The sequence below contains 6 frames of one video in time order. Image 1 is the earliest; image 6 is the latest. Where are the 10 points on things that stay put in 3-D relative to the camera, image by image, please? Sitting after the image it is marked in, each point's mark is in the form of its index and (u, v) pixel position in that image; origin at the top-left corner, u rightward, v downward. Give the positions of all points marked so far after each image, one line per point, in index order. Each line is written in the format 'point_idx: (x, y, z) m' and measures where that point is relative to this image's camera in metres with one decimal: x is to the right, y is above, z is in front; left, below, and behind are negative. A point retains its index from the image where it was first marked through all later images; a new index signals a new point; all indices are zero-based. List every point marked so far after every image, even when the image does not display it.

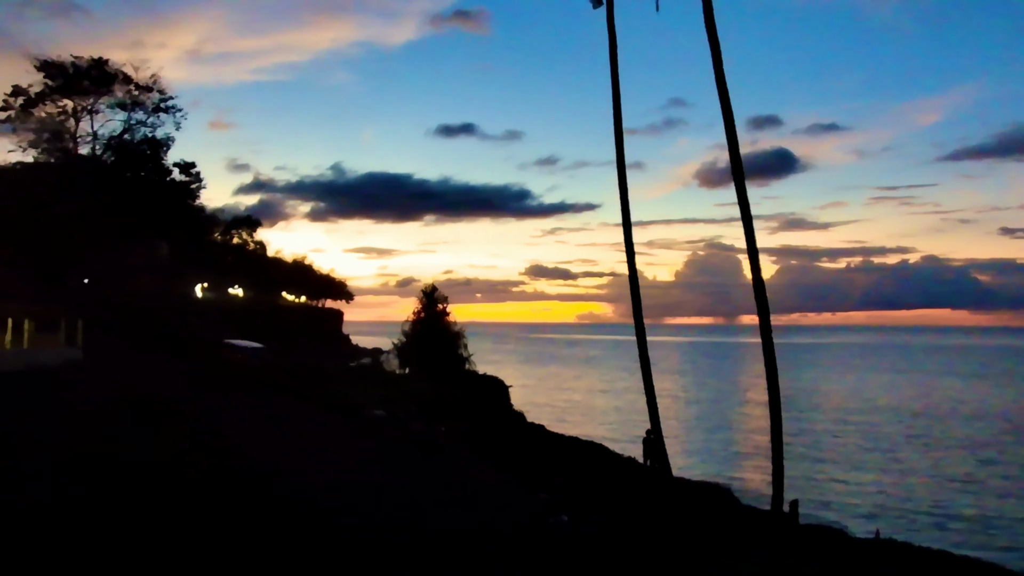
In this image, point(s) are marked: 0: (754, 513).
0: (+3.7, -3.7, +13.2) m
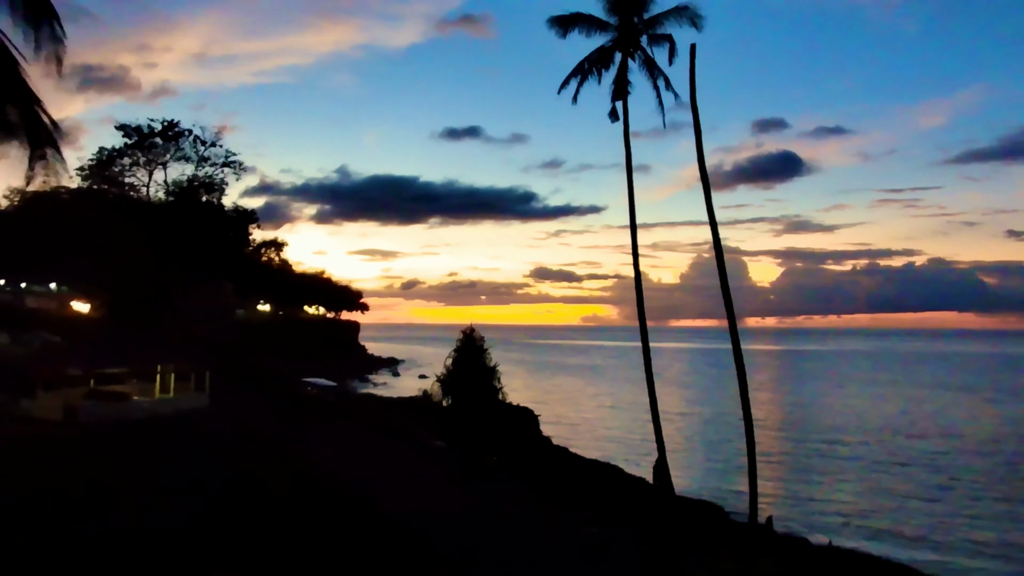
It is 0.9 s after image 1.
0: (+4.3, -4.6, +16.0) m
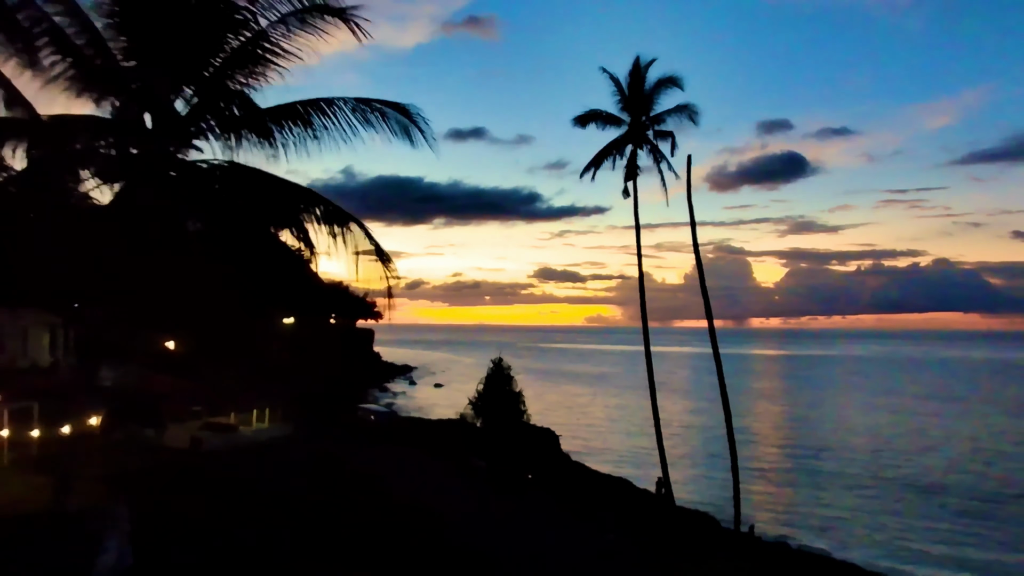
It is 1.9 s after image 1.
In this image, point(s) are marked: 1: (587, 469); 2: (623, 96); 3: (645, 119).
0: (+4.8, -5.5, +18.8) m
1: (+1.8, -4.3, +20.1) m
2: (+2.2, +3.7, +16.4) m
3: (+2.5, +3.2, +15.9) m
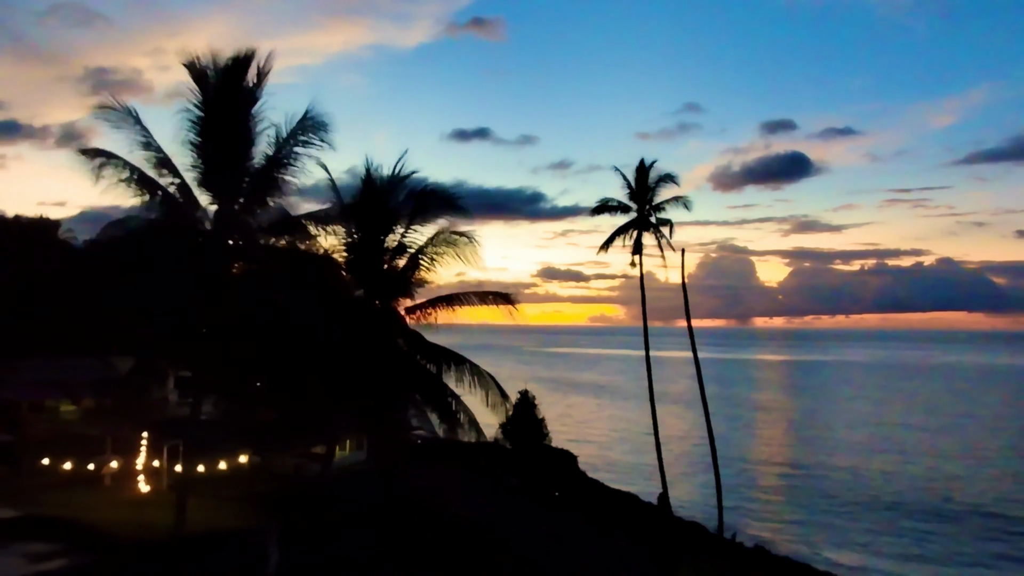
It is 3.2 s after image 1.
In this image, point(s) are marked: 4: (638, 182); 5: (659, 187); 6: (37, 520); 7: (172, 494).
0: (+5.6, -6.8, +22.8) m
1: (+2.5, -5.6, +24.1) m
2: (+2.9, +2.4, +20.3) m
3: (+3.2, +1.9, +19.9) m
4: (+3.0, +2.5, +20.1) m
5: (+3.5, +2.4, +19.9) m
6: (-7.6, -3.8, +13.7) m
7: (-5.9, -3.8, +15.1) m
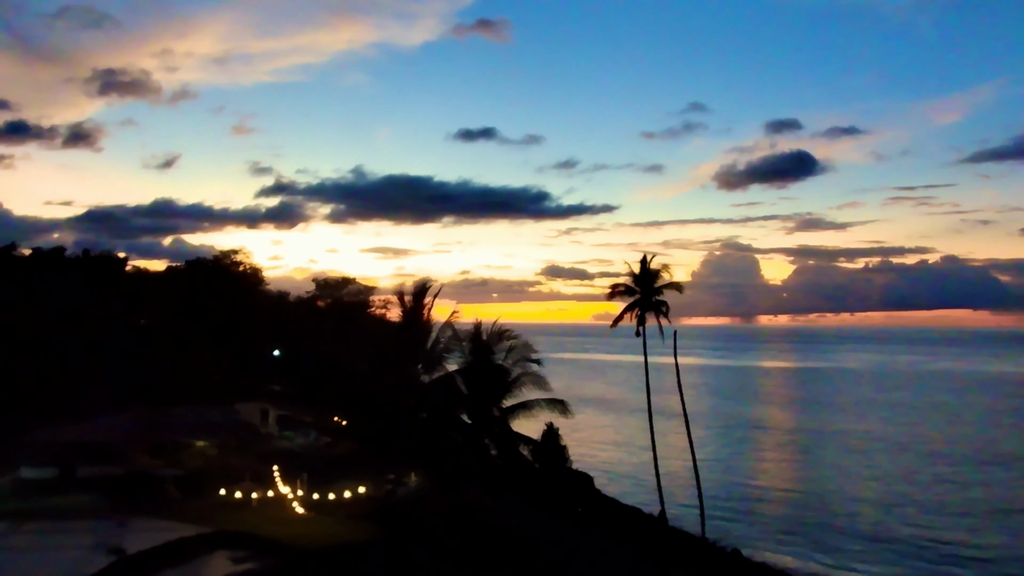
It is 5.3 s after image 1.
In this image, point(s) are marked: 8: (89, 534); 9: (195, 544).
0: (+6.6, -8.8, +28.9) m
1: (+3.5, -7.6, +30.2) m
2: (+3.9, +0.4, +26.5) m
3: (+4.2, -0.2, +26.0) m
4: (+4.0, +0.5, +26.3) m
5: (+4.5, +0.4, +26.1) m
6: (-6.6, -5.8, +19.9) m
7: (-4.9, -5.8, +21.3) m
8: (-9.5, -5.6, +19.1) m
9: (-7.2, -5.8, +19.3) m
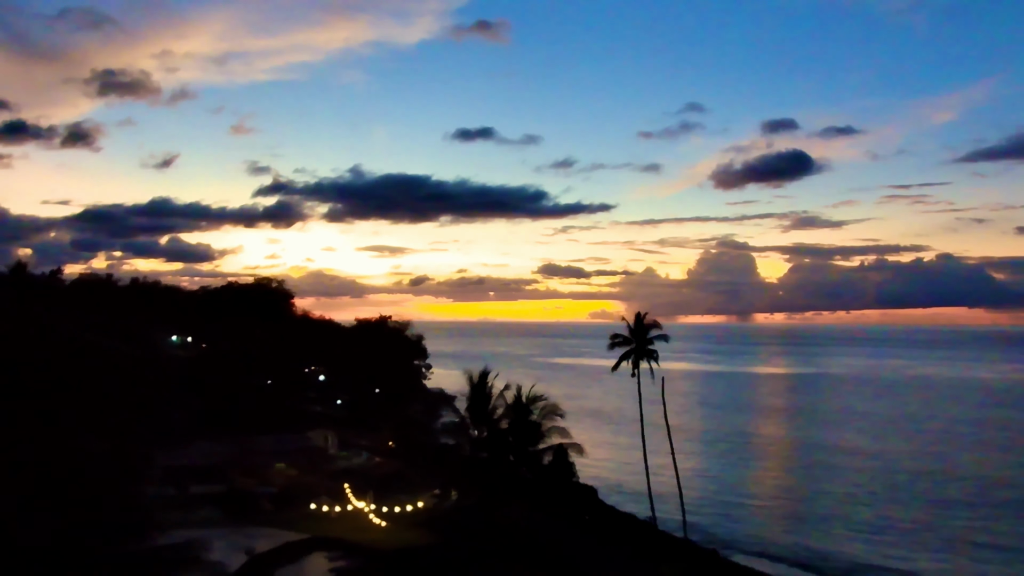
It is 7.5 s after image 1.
0: (+7.3, -10.8, +35.3) m
1: (+4.3, -9.6, +36.6) m
2: (+4.7, -1.6, +32.8) m
3: (+5.0, -2.1, +32.4) m
4: (+4.8, -1.5, +32.6) m
5: (+5.3, -1.6, +32.4) m
6: (-5.8, -7.8, +26.2) m
7: (-4.1, -7.8, +27.6) m
8: (-8.7, -7.6, +25.4) m
9: (-6.4, -7.8, +25.6) m
